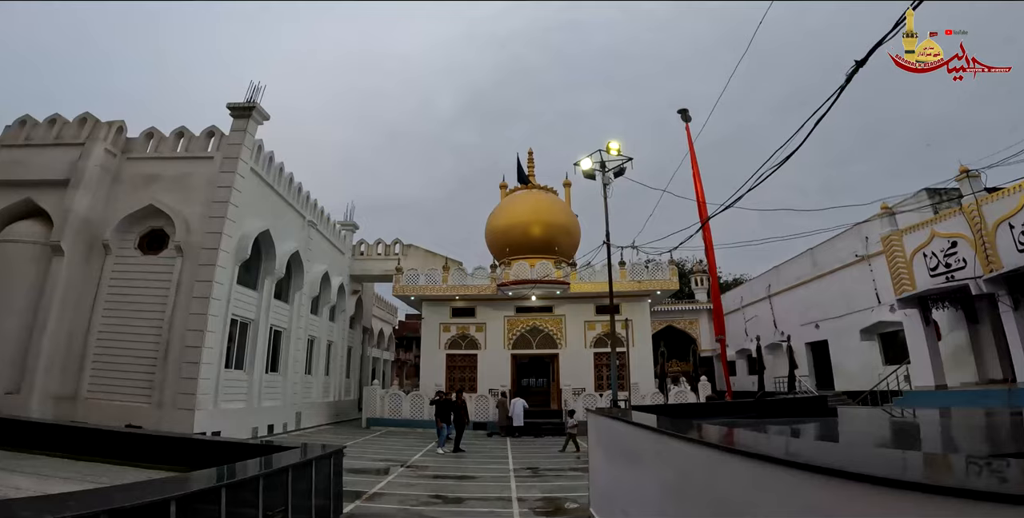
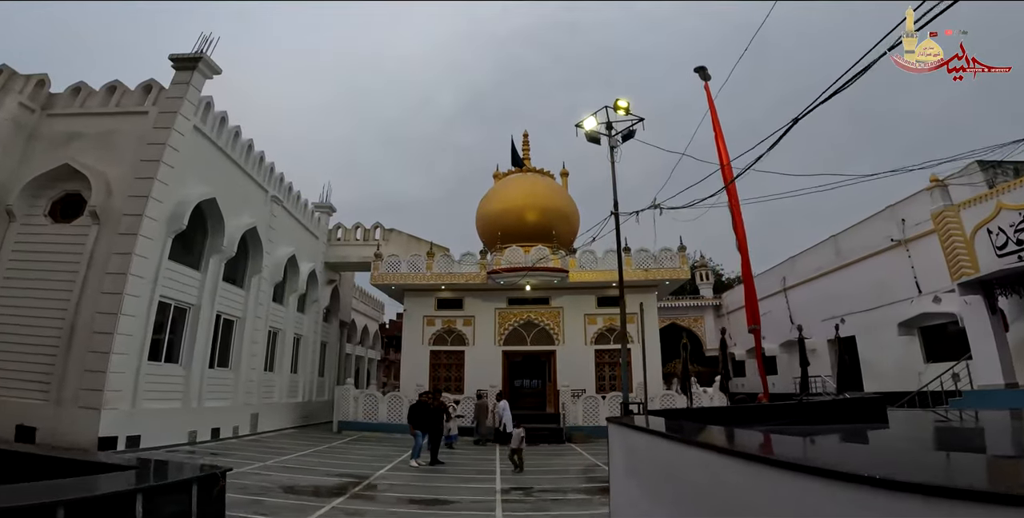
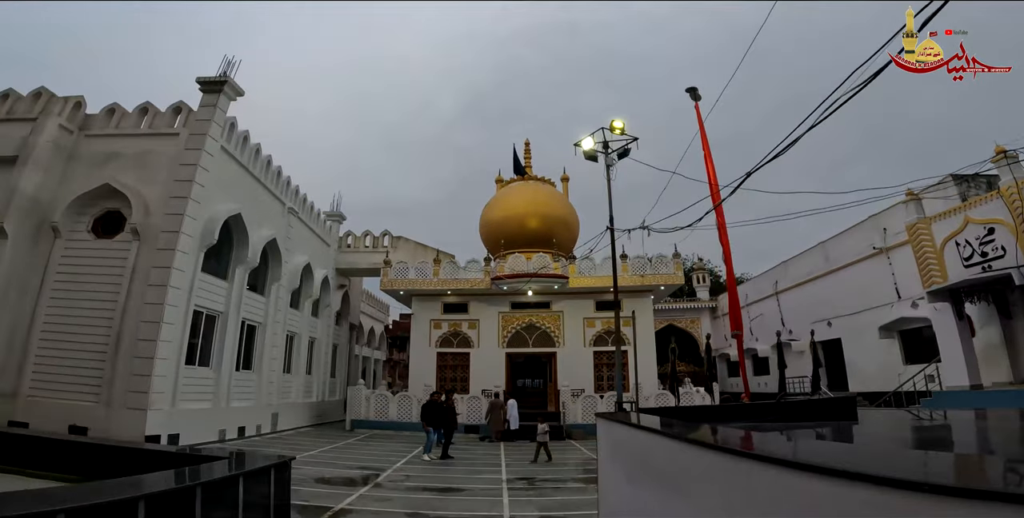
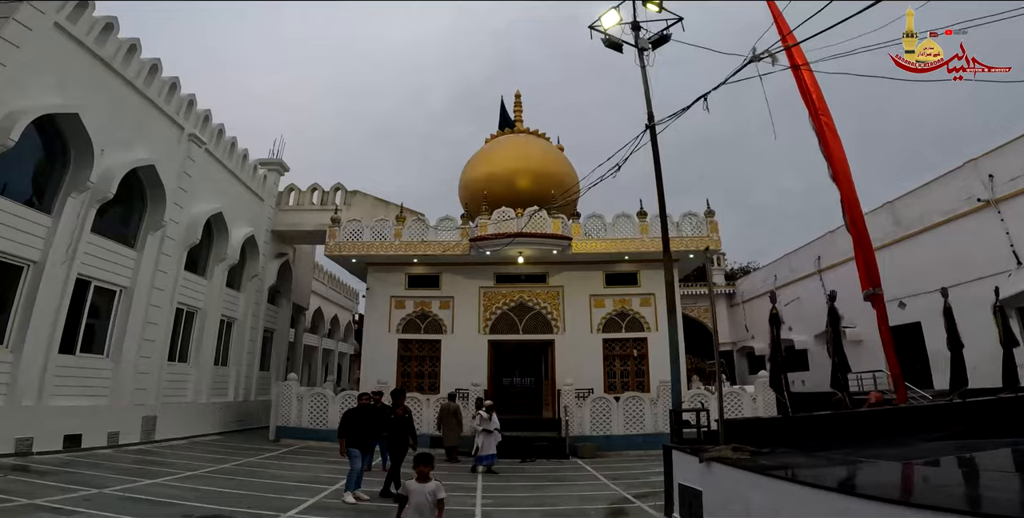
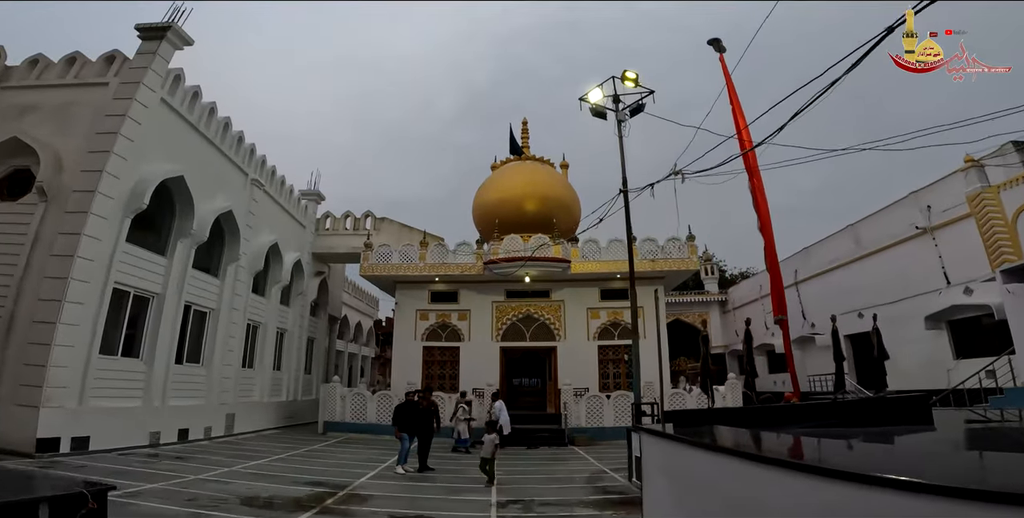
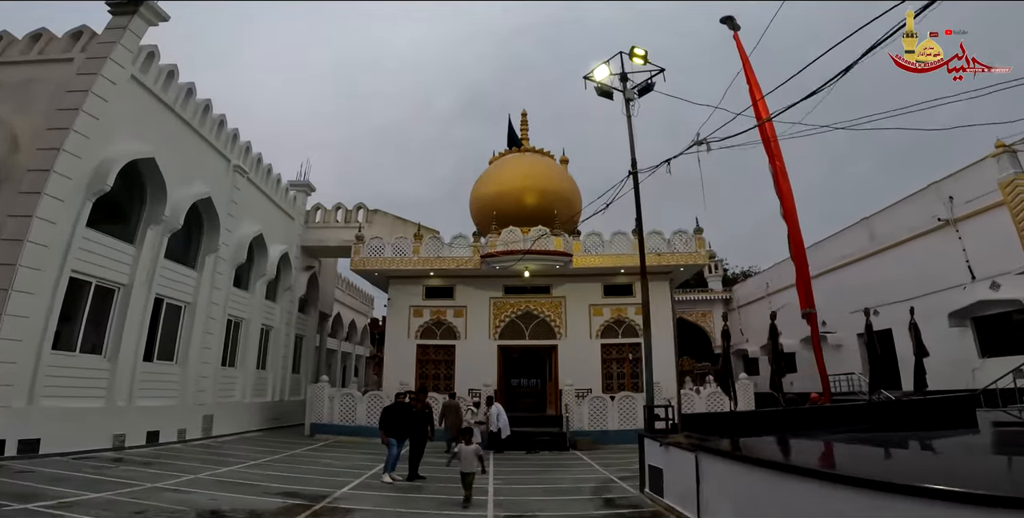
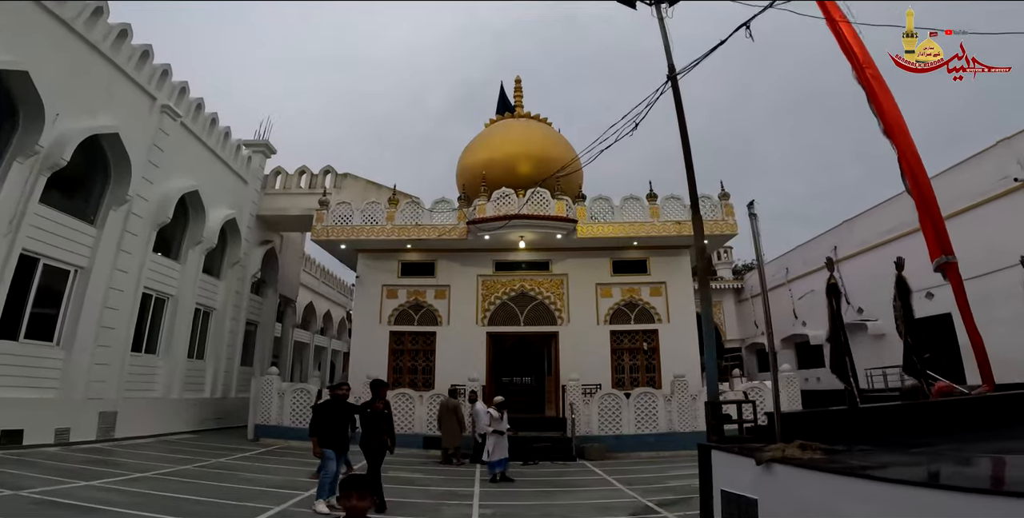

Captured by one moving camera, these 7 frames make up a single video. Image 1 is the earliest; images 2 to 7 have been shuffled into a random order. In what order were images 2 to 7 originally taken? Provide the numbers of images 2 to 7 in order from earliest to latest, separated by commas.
3, 2, 5, 6, 4, 7
